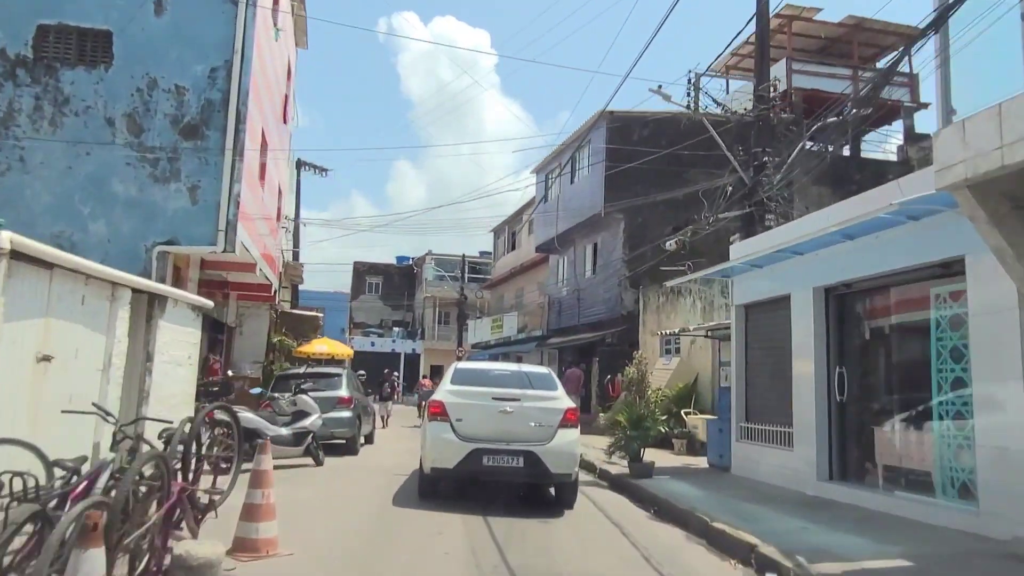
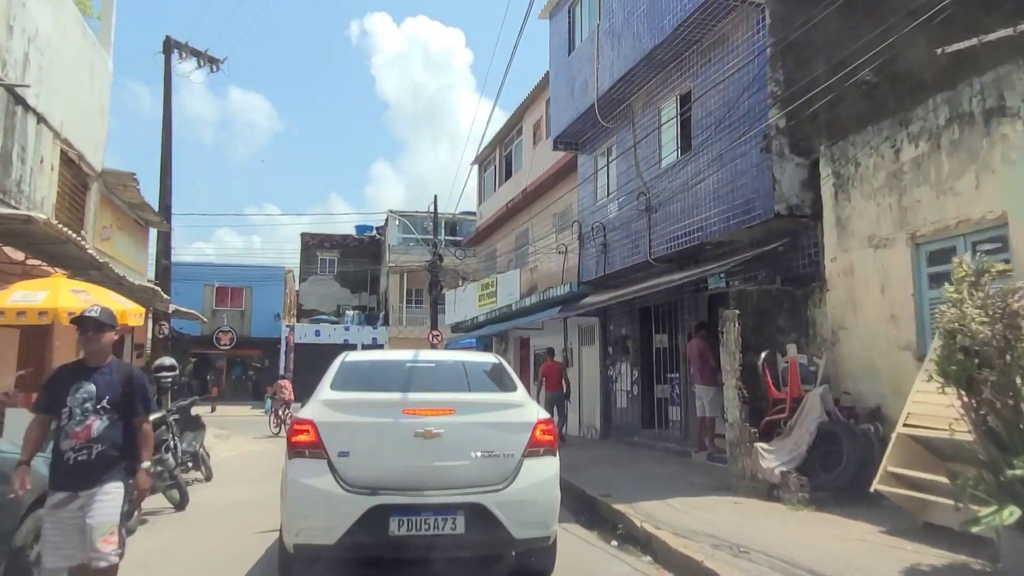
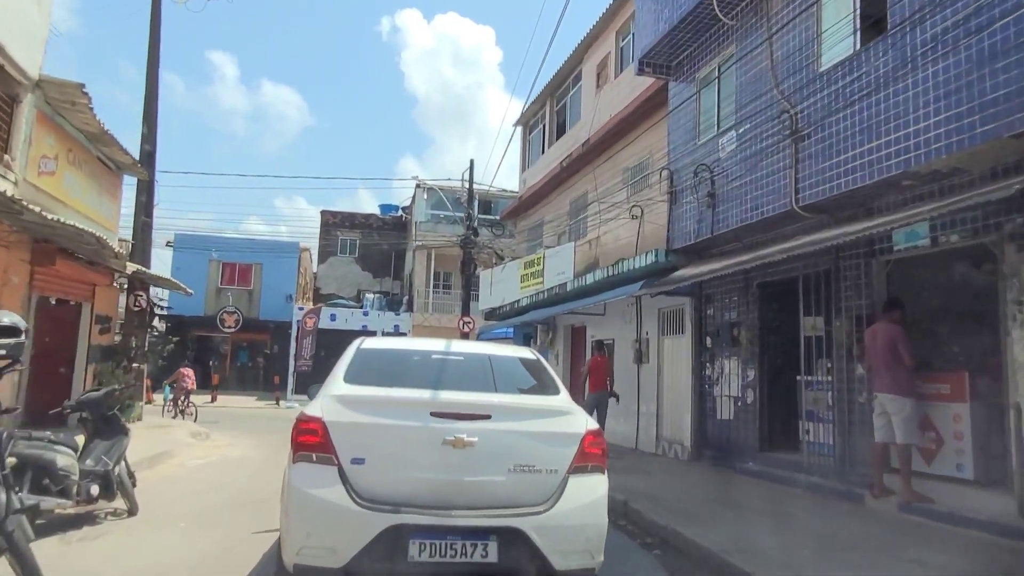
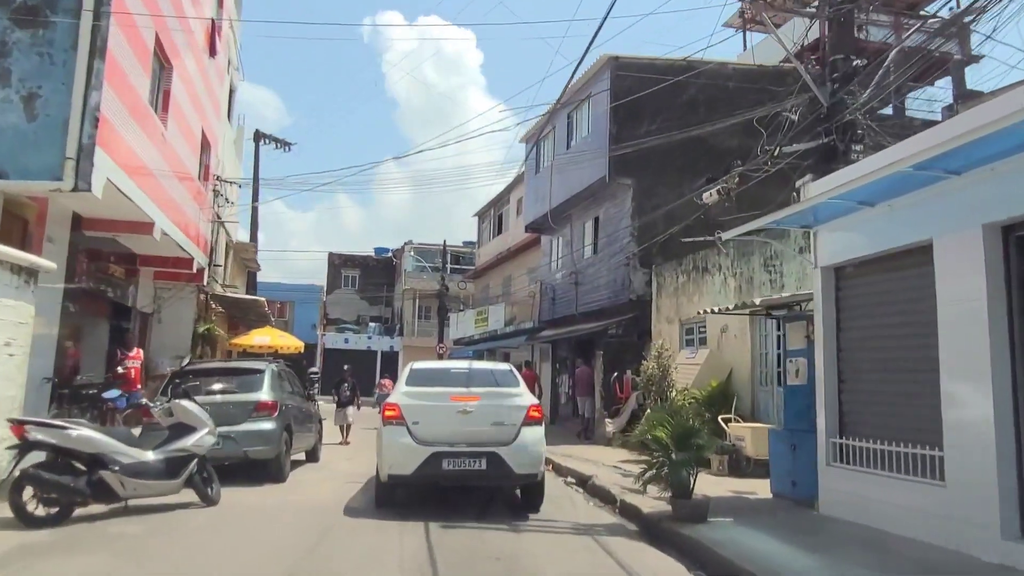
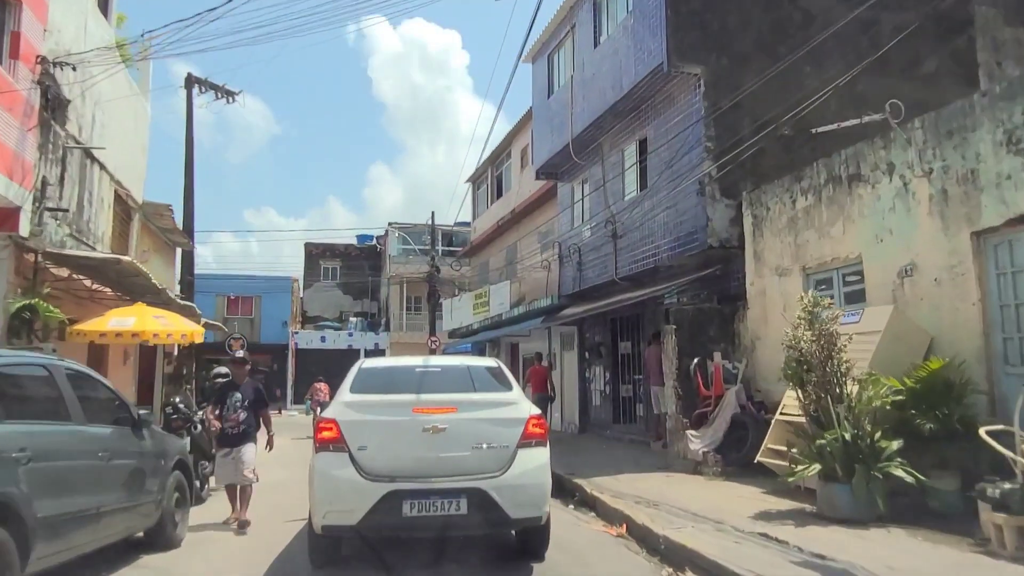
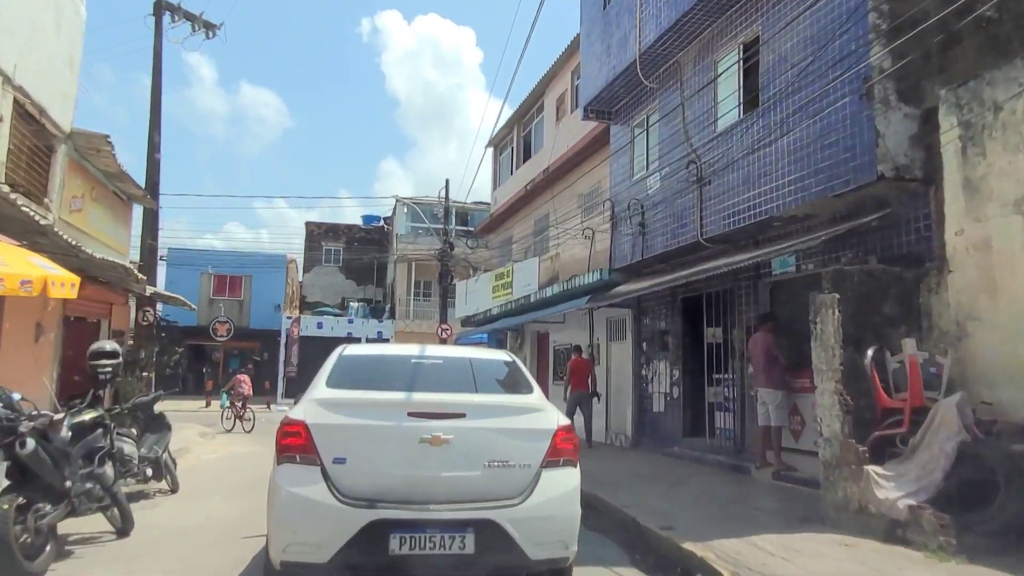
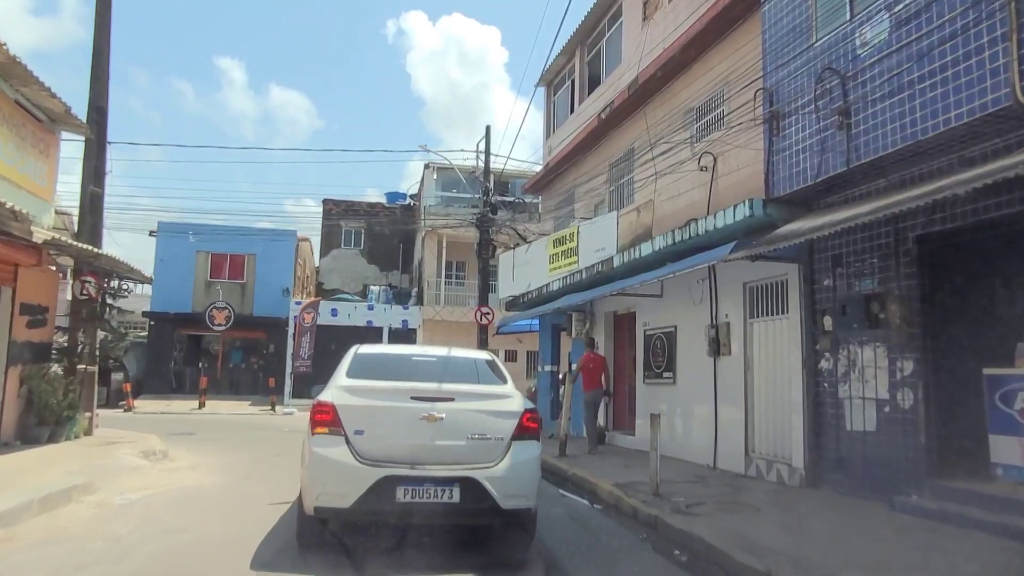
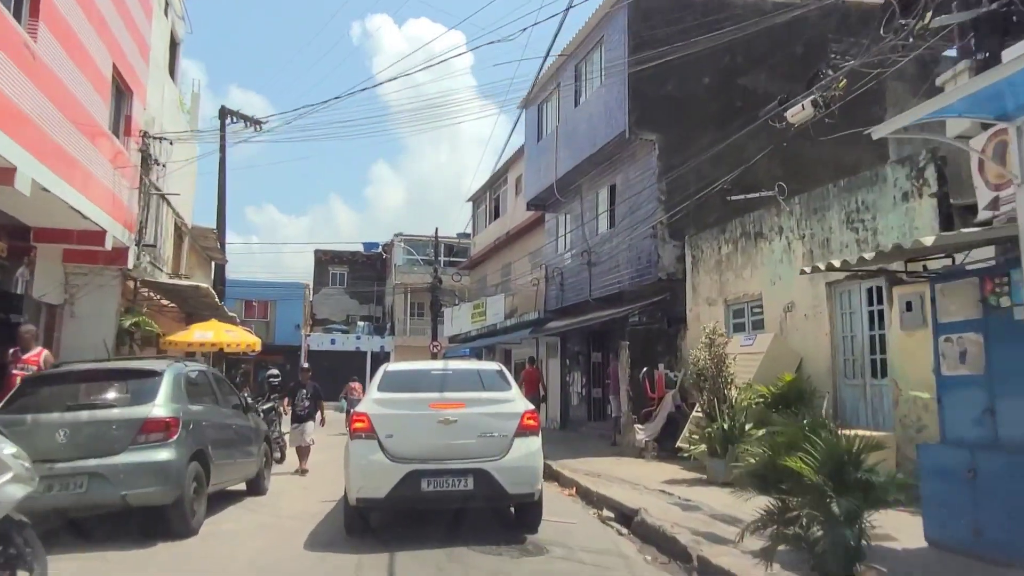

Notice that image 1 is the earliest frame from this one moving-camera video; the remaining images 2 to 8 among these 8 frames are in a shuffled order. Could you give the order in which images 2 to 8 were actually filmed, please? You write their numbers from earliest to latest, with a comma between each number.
4, 8, 5, 2, 6, 3, 7
